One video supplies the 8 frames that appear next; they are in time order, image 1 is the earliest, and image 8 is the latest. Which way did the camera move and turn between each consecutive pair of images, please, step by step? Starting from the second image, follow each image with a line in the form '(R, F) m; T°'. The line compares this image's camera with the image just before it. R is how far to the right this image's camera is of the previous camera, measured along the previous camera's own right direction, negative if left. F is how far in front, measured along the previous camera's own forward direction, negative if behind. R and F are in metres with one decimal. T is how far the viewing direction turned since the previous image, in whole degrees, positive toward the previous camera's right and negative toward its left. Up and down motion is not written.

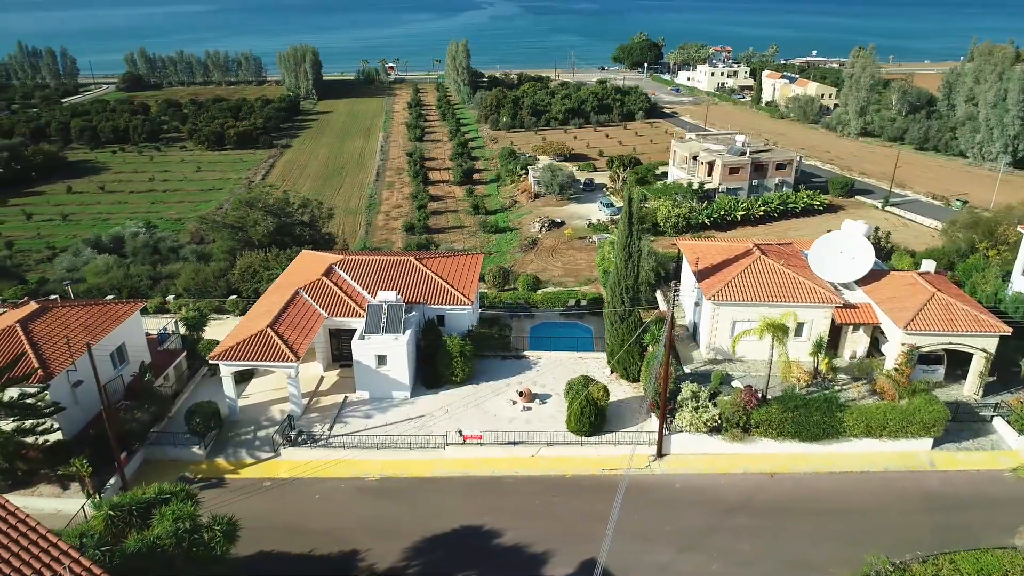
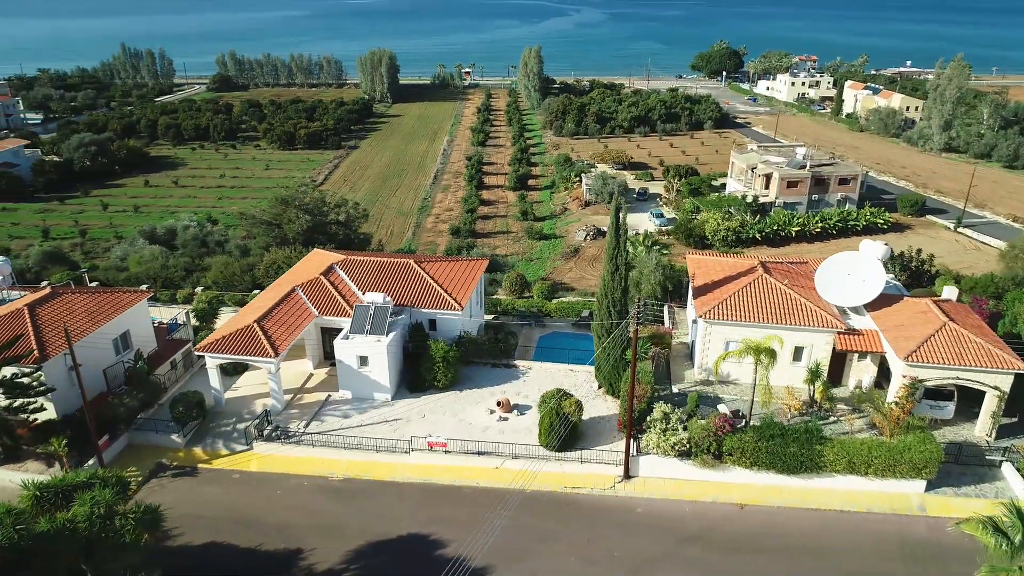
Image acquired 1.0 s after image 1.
(+2.7, +0.5) m; -6°
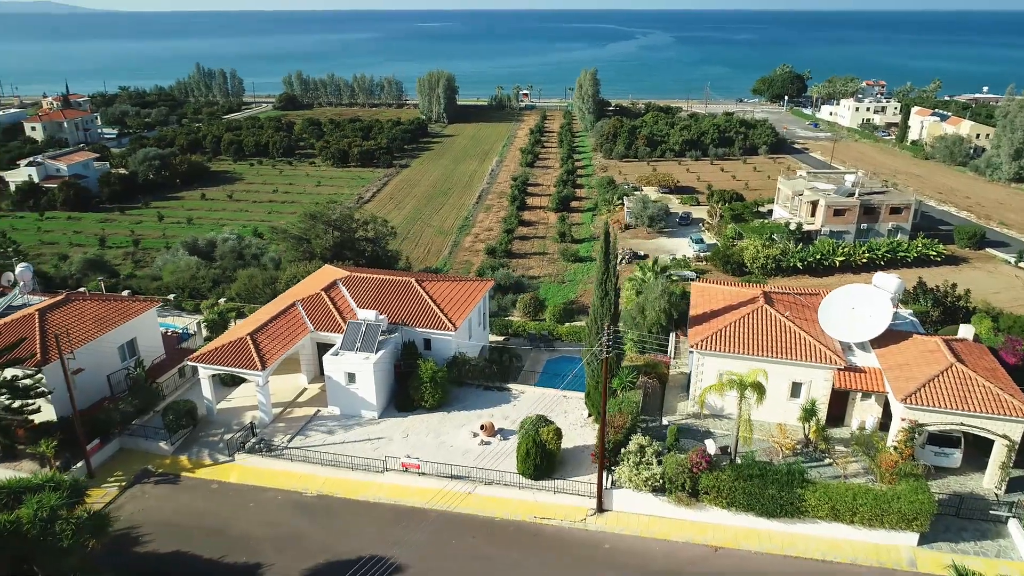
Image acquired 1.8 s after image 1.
(+2.0, +0.4) m; -5°
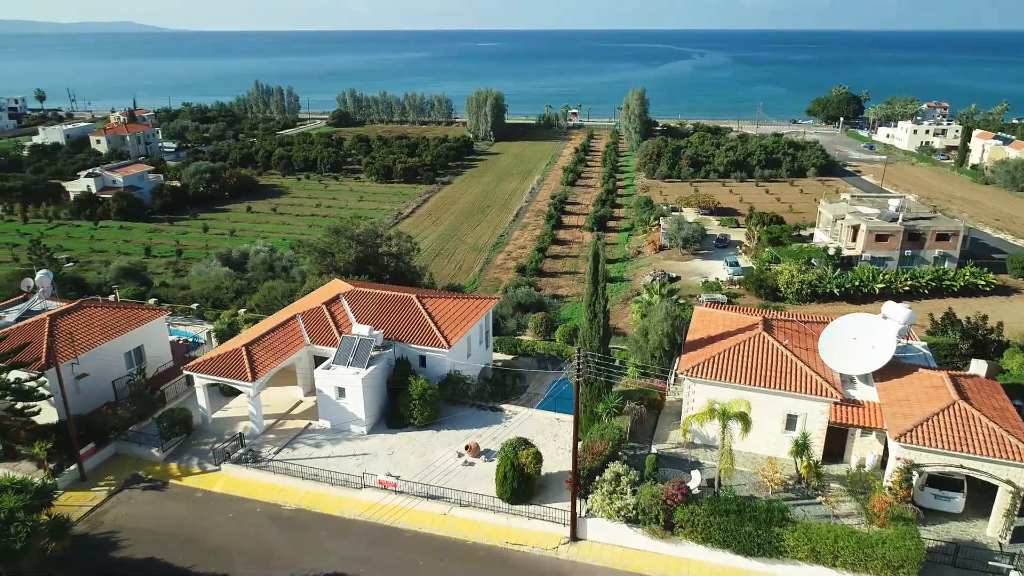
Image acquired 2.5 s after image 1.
(+1.7, +0.3) m; -4°
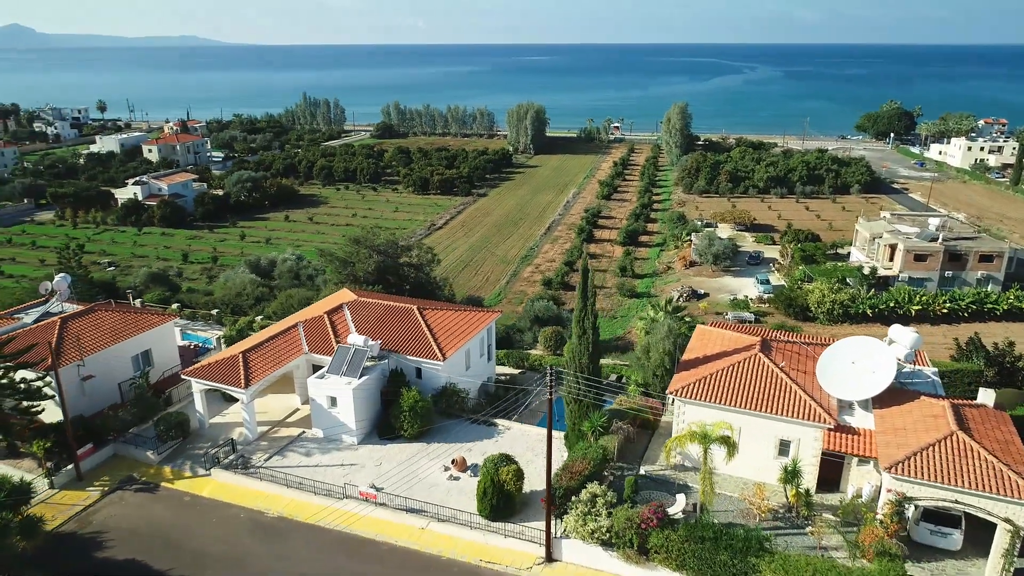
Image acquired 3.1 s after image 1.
(+1.5, +0.2) m; -4°
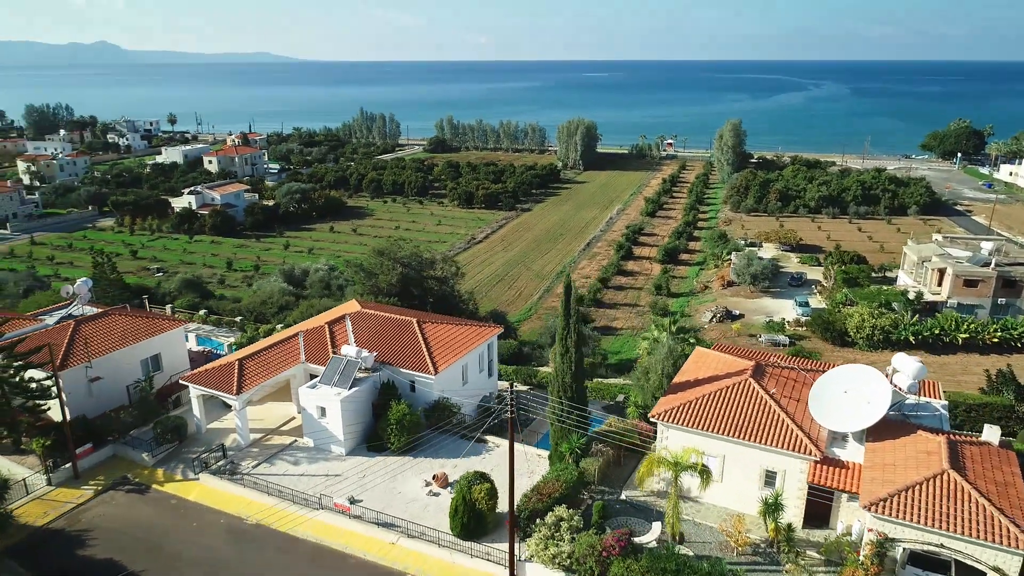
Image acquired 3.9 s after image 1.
(+1.9, +0.3) m; -5°
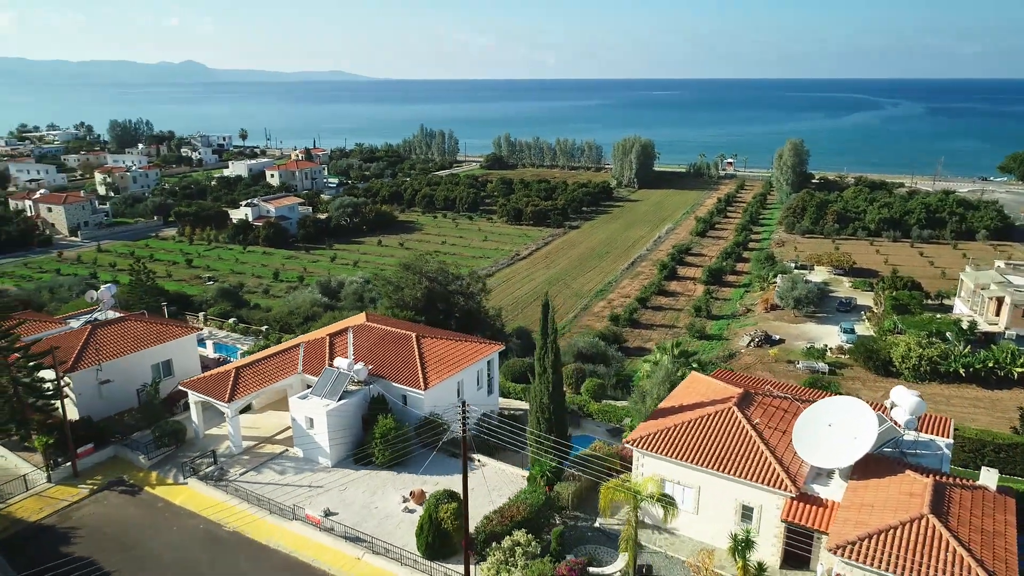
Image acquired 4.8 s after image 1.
(+2.2, +0.4) m; -5°
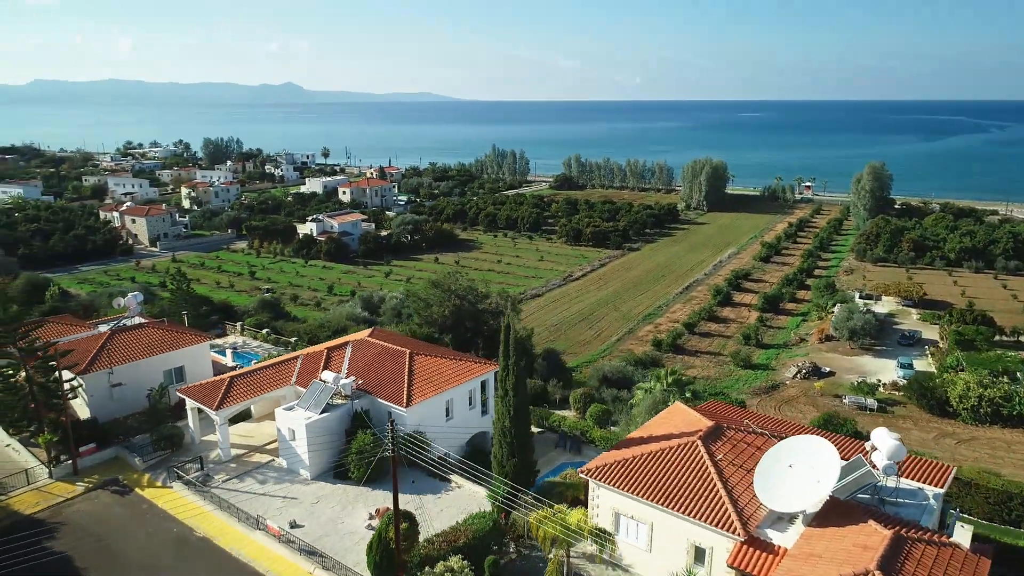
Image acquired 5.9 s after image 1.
(+2.9, +0.5) m; -6°
